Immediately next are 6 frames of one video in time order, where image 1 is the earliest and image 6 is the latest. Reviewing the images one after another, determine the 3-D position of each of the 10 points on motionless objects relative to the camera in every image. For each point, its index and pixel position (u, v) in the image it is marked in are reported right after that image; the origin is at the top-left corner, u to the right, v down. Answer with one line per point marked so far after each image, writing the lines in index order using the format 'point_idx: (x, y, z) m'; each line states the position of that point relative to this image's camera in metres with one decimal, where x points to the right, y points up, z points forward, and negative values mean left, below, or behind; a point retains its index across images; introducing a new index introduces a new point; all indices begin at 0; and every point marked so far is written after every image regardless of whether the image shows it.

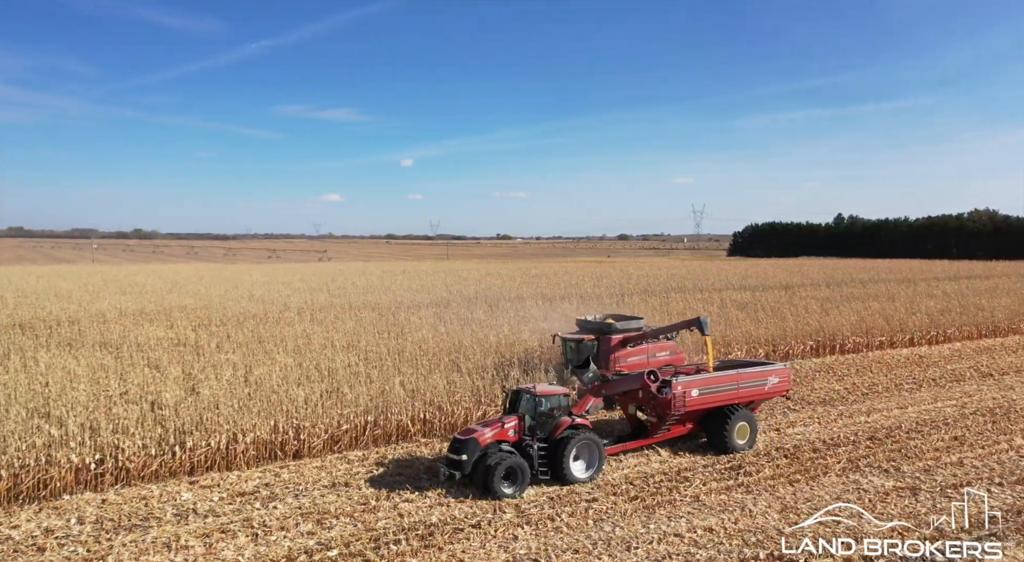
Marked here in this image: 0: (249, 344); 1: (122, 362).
0: (-5.3, -1.3, +14.9) m
1: (-6.9, -1.4, +13.0) m
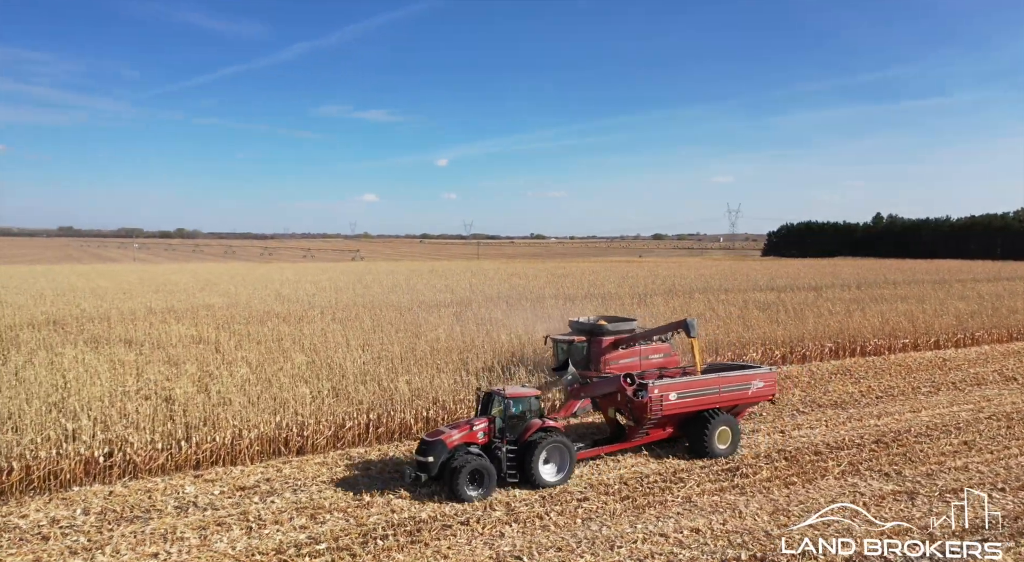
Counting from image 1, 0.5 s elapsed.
0: (-5.1, -1.3, +15.2) m
1: (-6.7, -1.4, +13.4) m
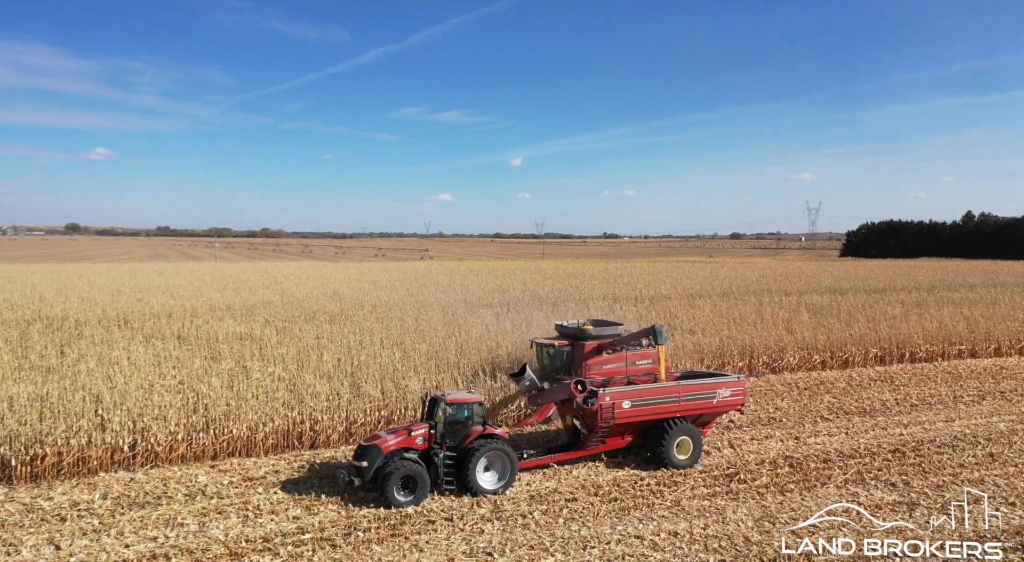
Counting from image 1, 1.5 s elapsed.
0: (-4.4, -1.2, +15.7) m
1: (-6.2, -1.4, +14.1) m
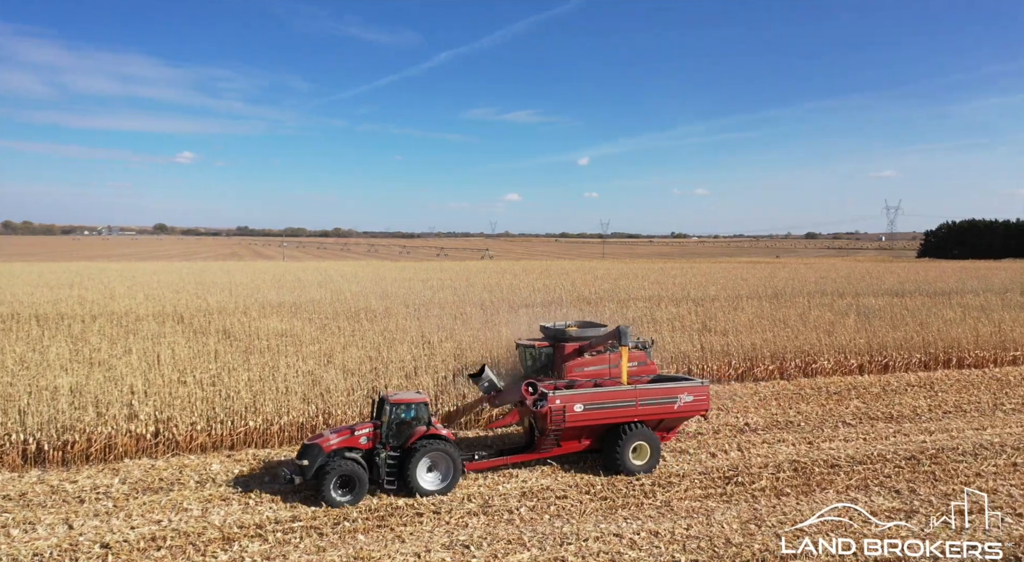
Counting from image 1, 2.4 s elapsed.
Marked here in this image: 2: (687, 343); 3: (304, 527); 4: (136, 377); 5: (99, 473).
0: (-3.8, -1.2, +16.2) m
1: (-5.7, -1.3, +14.7) m
2: (+3.7, -1.3, +15.4) m
3: (-1.7, -2.1, +6.1) m
4: (-5.9, -1.5, +11.4) m
5: (-4.4, -2.1, +7.9) m
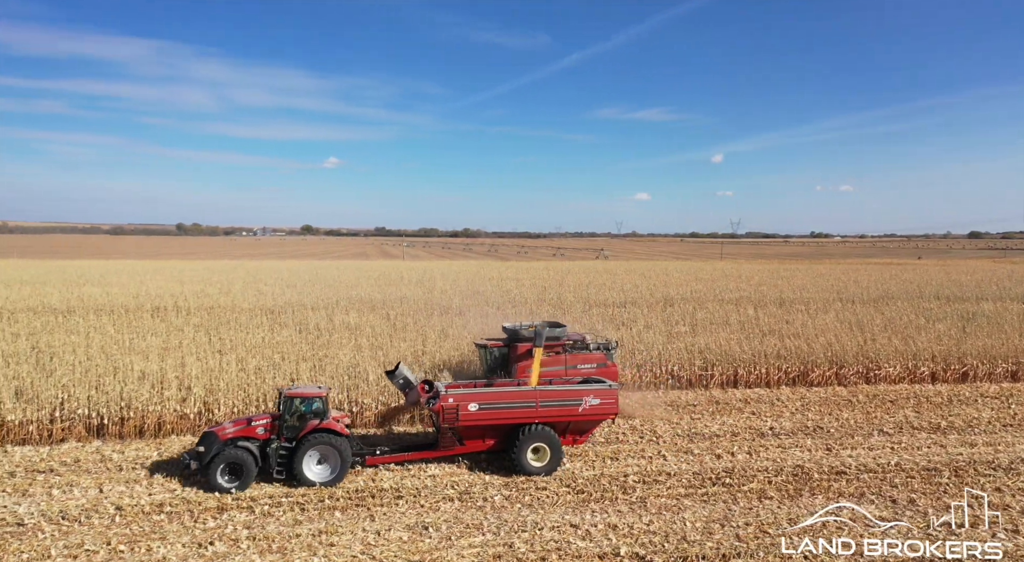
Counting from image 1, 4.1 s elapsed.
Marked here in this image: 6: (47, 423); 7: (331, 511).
0: (-2.5, -1.2, +17.0) m
1: (-4.7, -1.3, +15.7) m
2: (+4.7, -1.3, +15.1) m
3: (-2.0, -2.0, +6.7) m
4: (-5.3, -1.4, +12.6) m
5: (-4.4, -2.0, +8.8) m
6: (-6.0, -1.8, +9.5) m
7: (-1.6, -2.1, +6.5) m
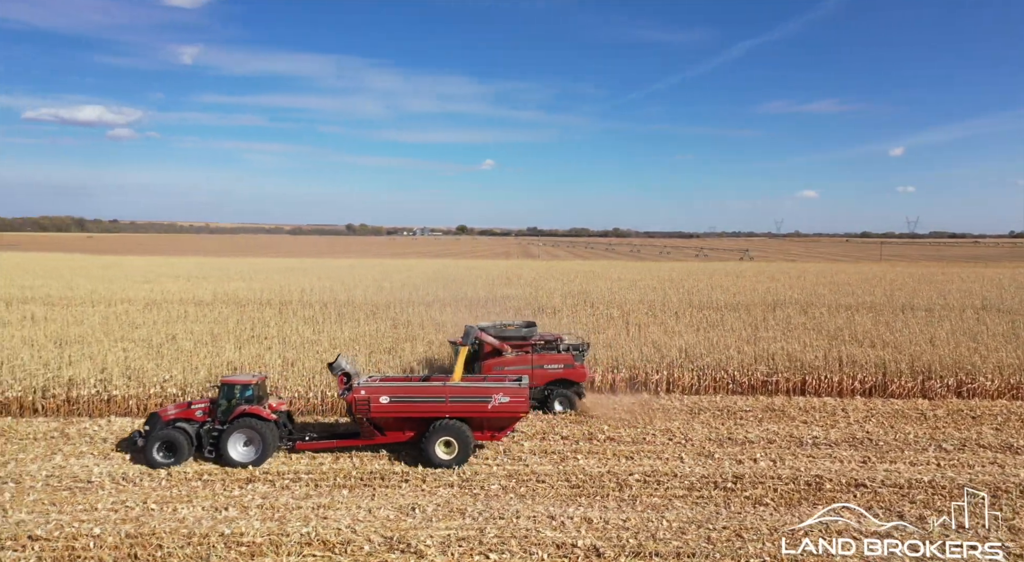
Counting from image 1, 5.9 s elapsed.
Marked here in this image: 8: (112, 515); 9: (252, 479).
0: (-0.7, -1.2, +17.6) m
1: (-3.0, -1.2, +16.8) m
2: (+6.1, -1.4, +14.4) m
3: (-2.1, -2.0, +7.5) m
4: (-4.2, -1.4, +13.8) m
5: (-4.0, -2.0, +10.0) m
6: (-5.5, -1.8, +10.9) m
7: (-1.7, -2.1, +7.2) m
8: (-3.5, -2.1, +6.5) m
9: (-2.6, -2.0, +7.5) m
